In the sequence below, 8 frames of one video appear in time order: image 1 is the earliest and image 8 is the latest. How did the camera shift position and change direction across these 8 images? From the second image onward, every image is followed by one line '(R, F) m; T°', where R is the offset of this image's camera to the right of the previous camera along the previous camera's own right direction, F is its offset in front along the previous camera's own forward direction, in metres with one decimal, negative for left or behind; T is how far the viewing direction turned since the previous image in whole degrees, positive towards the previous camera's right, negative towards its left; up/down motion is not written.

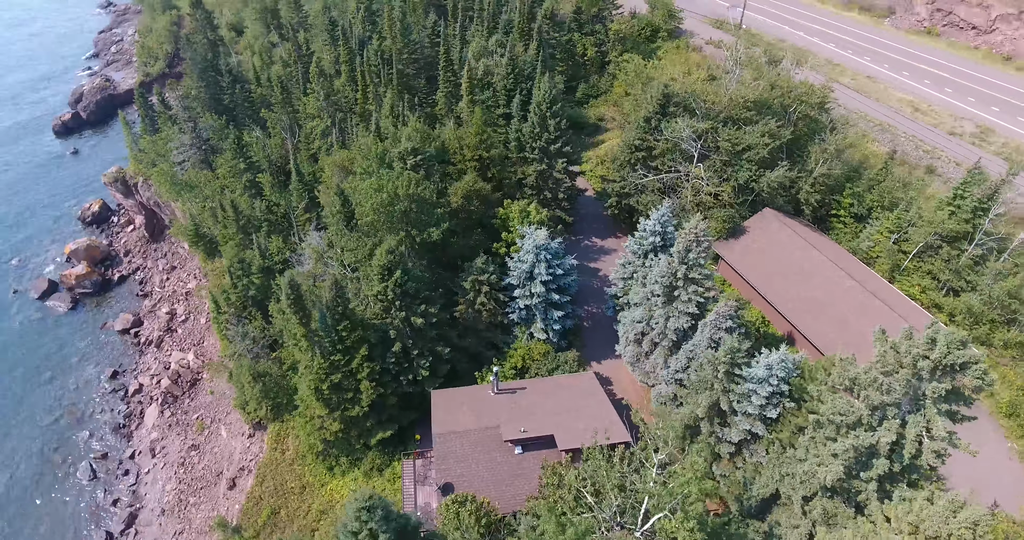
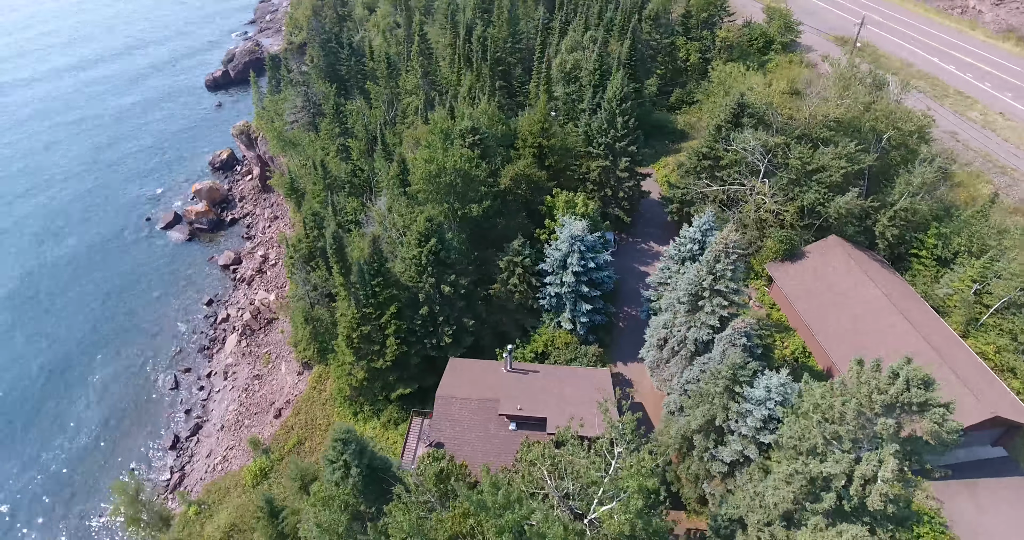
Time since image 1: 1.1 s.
(+5.2, -0.5) m; -10°
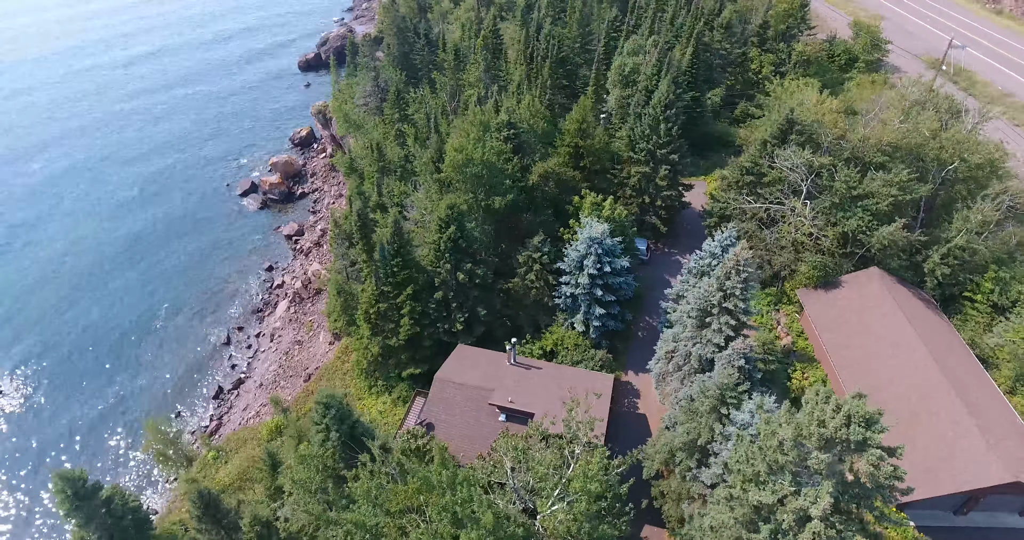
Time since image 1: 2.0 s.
(+4.2, -0.1) m; -7°
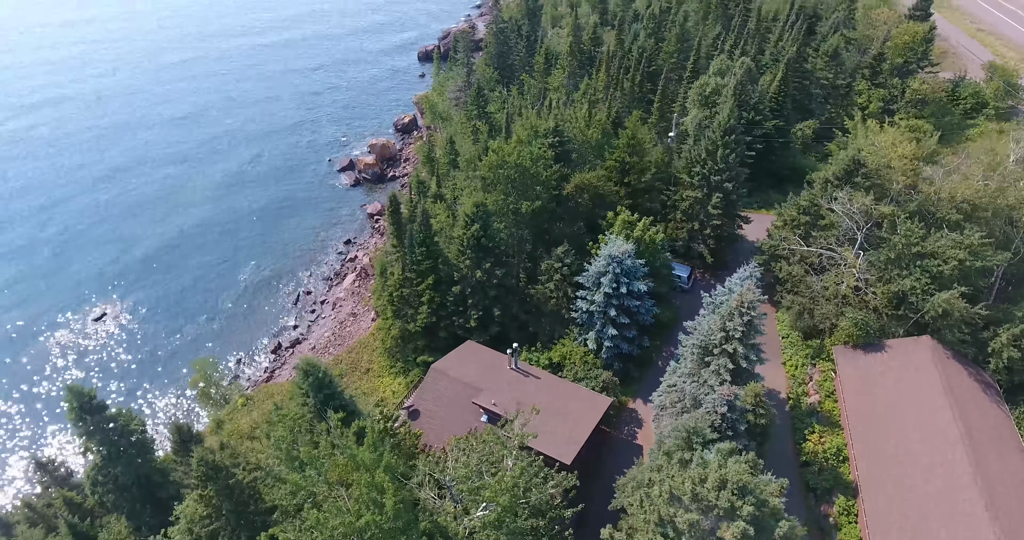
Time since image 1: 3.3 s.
(+6.2, +0.5) m; -10°
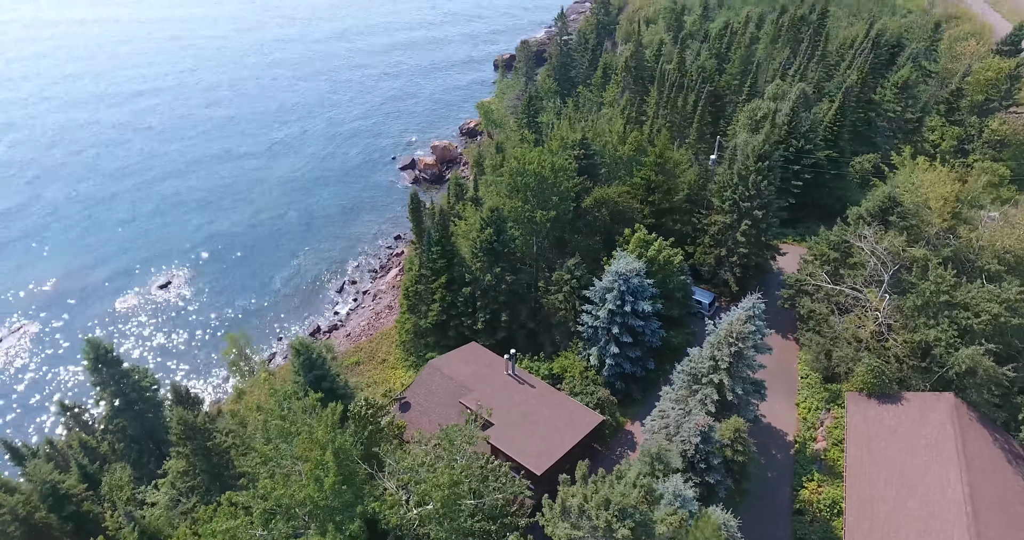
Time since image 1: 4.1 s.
(+4.4, 0.0) m; -7°
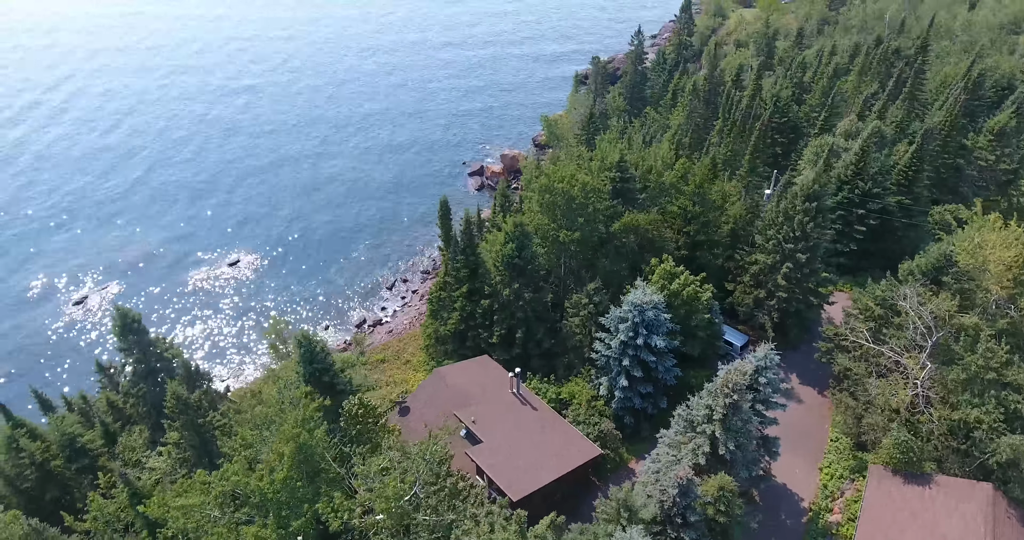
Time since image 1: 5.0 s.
(+4.2, +0.9) m; -8°
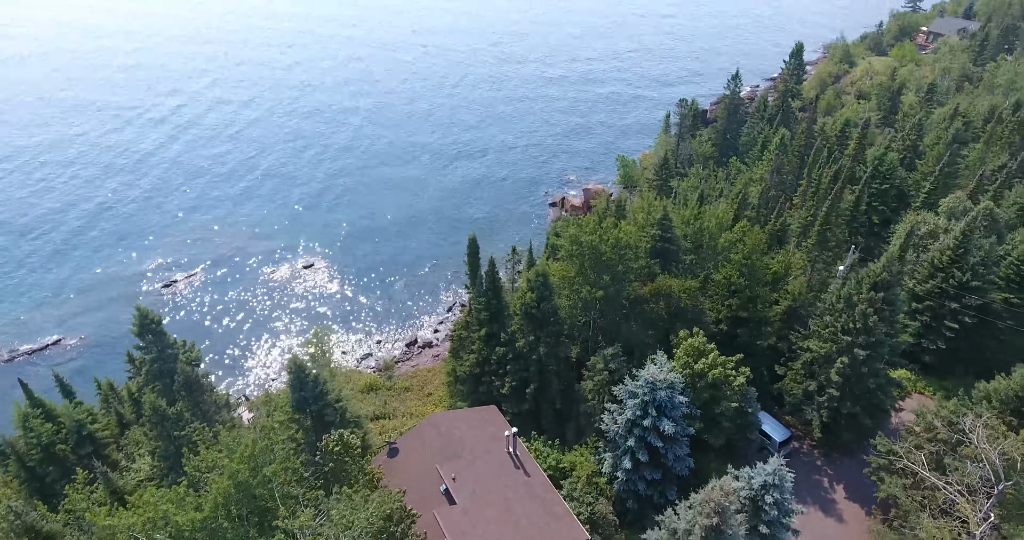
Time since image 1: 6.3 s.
(+5.2, +2.7) m; -10°
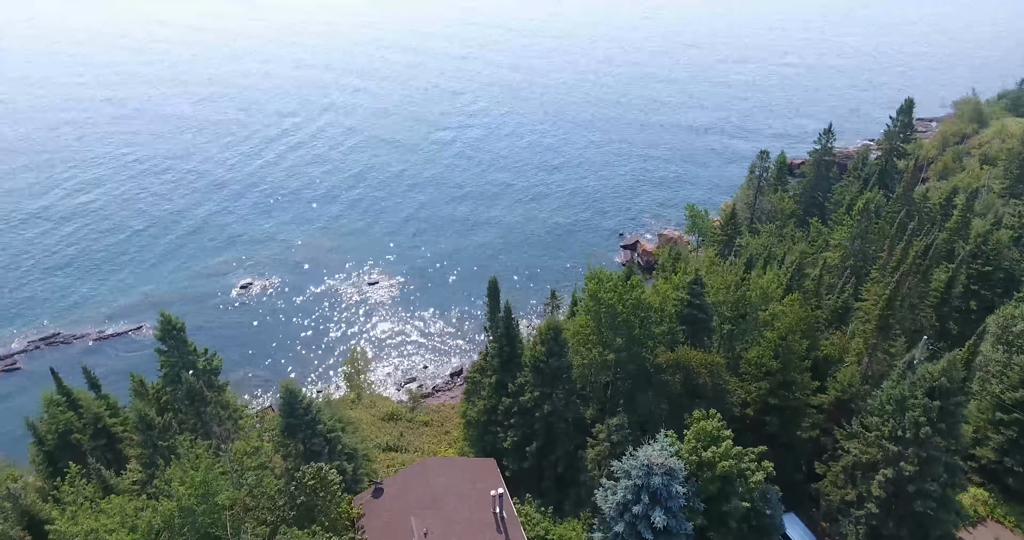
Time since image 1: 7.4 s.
(+4.8, +2.2) m; -9°
